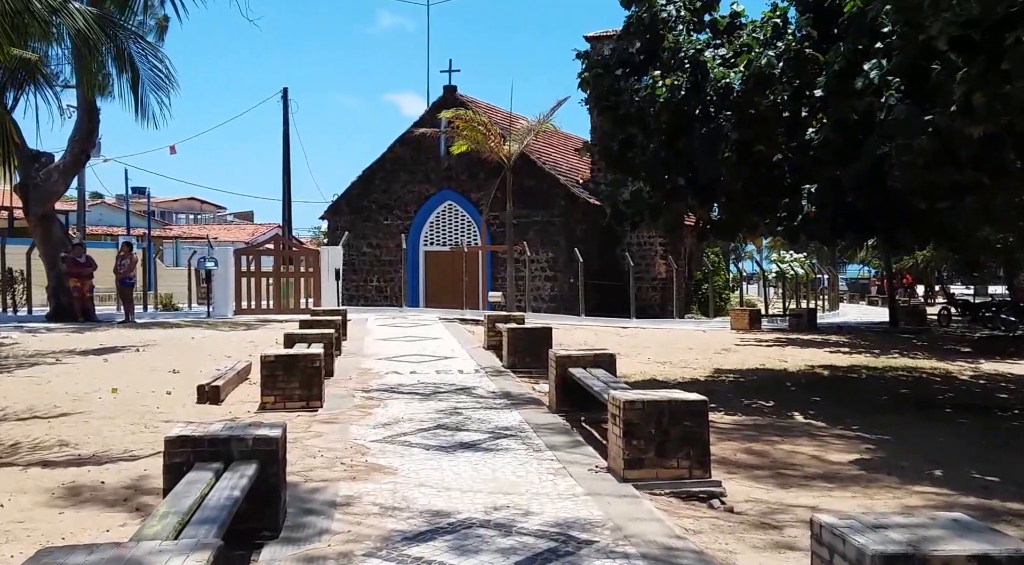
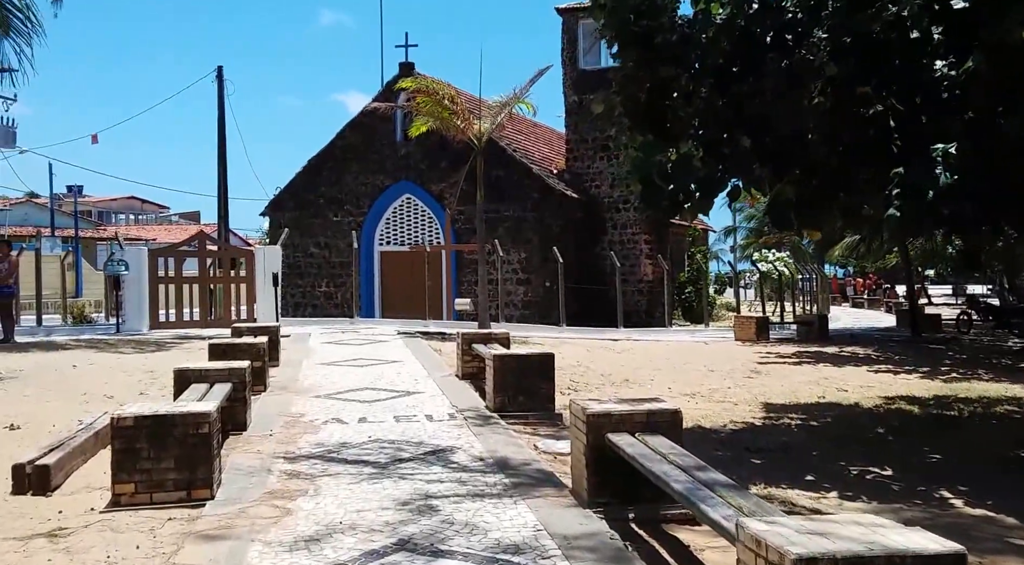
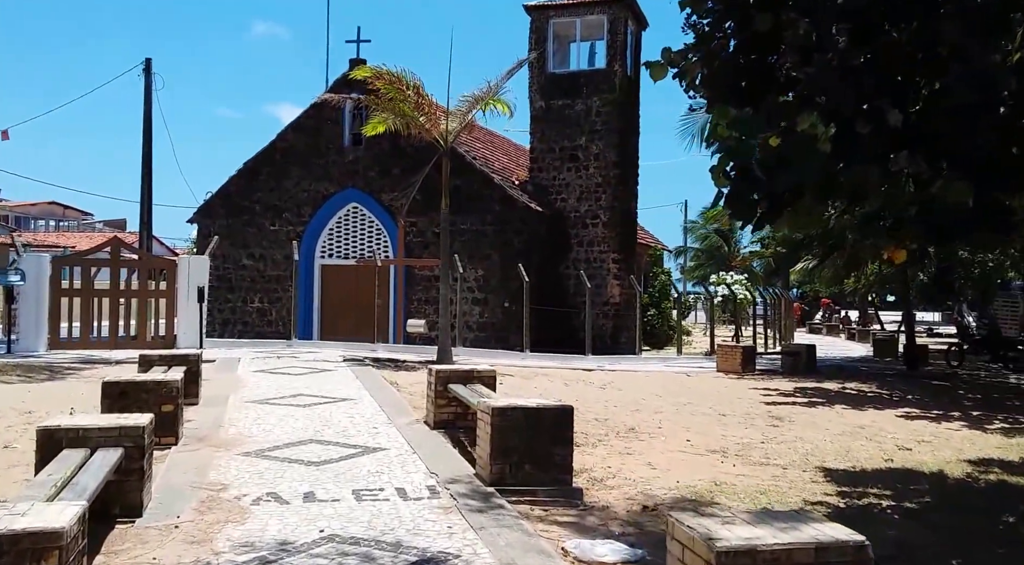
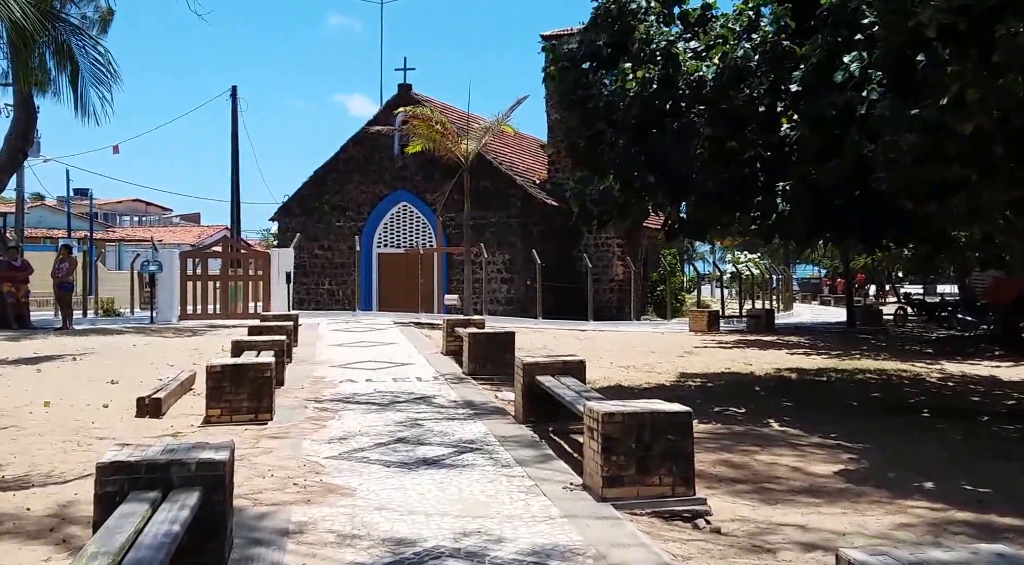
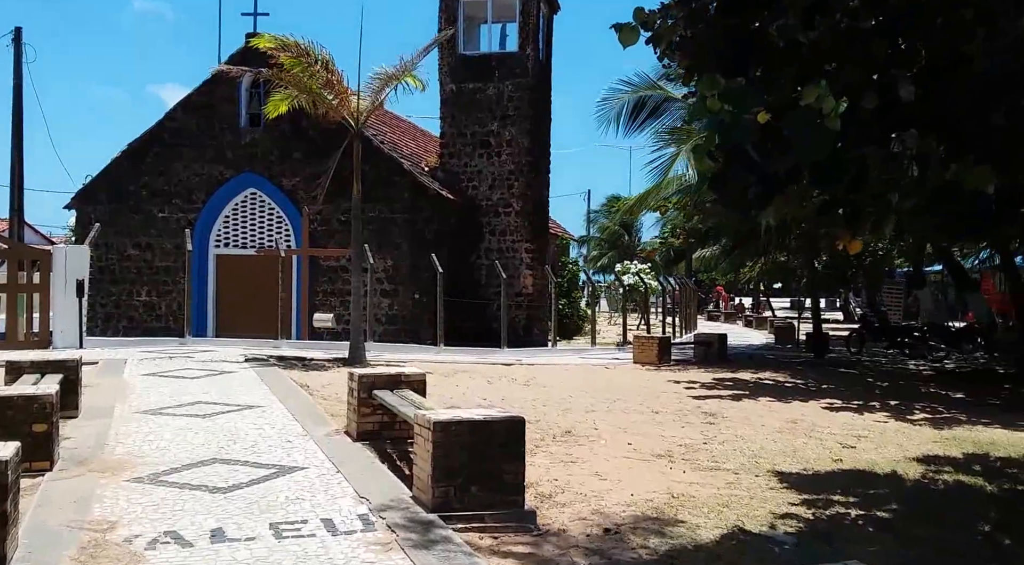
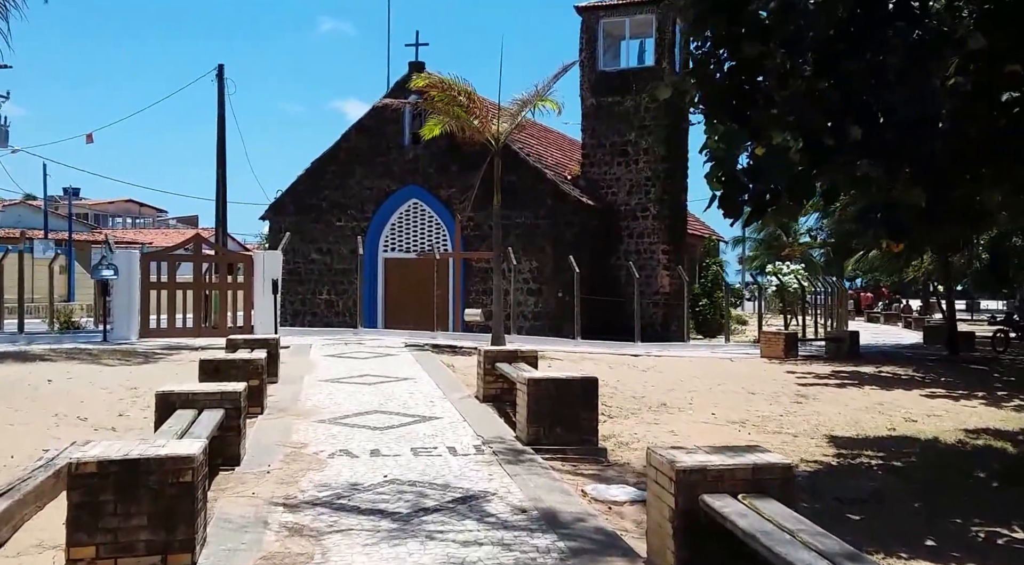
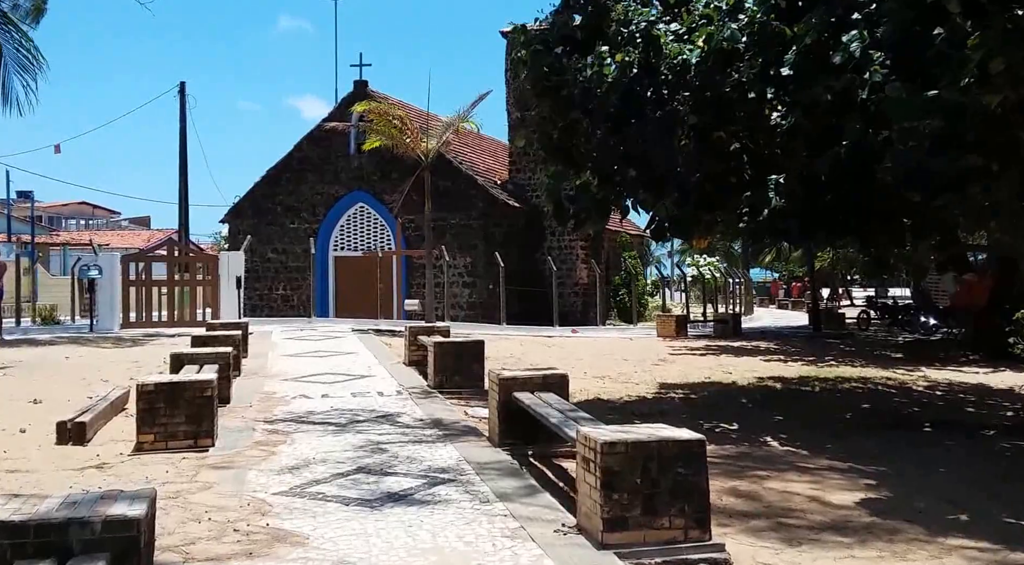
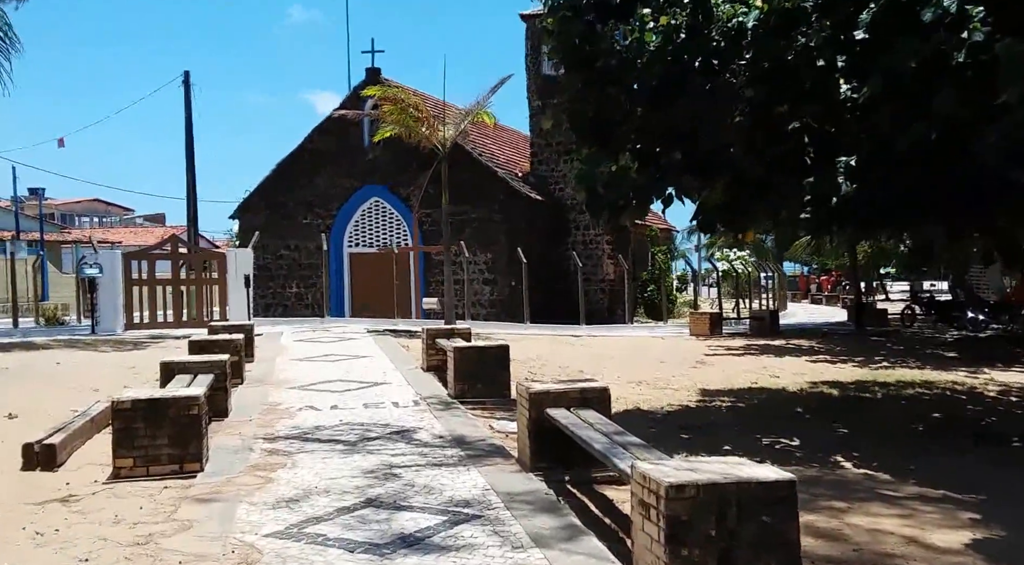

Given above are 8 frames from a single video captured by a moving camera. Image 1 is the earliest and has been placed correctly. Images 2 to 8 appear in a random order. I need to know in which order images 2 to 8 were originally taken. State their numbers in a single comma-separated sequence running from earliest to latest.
4, 7, 8, 2, 6, 3, 5
